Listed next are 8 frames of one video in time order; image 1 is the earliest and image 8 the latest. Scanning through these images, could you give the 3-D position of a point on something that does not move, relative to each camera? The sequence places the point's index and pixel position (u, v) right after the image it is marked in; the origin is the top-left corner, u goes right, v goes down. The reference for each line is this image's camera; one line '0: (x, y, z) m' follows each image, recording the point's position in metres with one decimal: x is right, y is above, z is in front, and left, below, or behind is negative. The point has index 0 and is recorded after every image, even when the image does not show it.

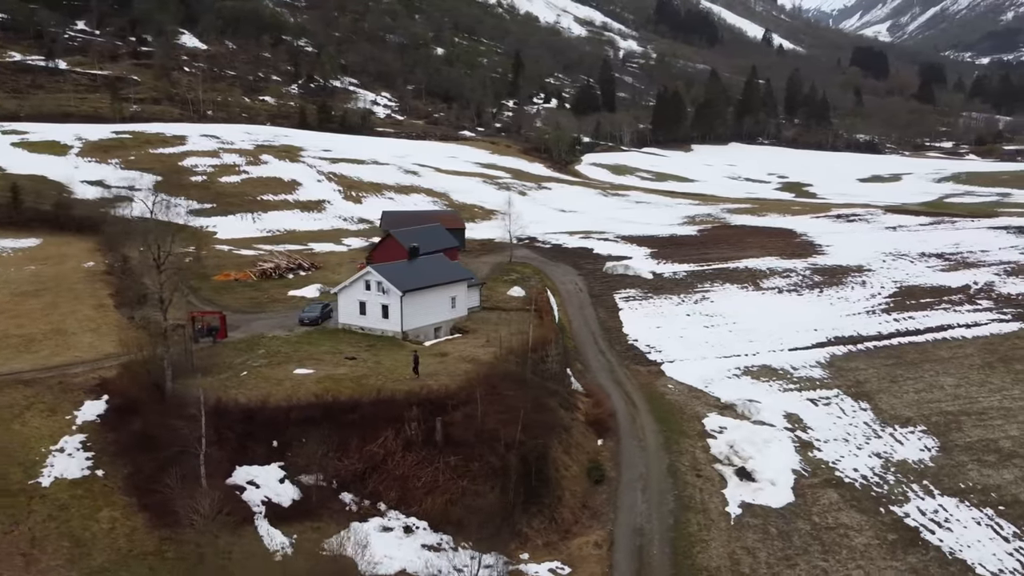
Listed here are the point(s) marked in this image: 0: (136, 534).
0: (-8.1, -5.3, +17.7) m
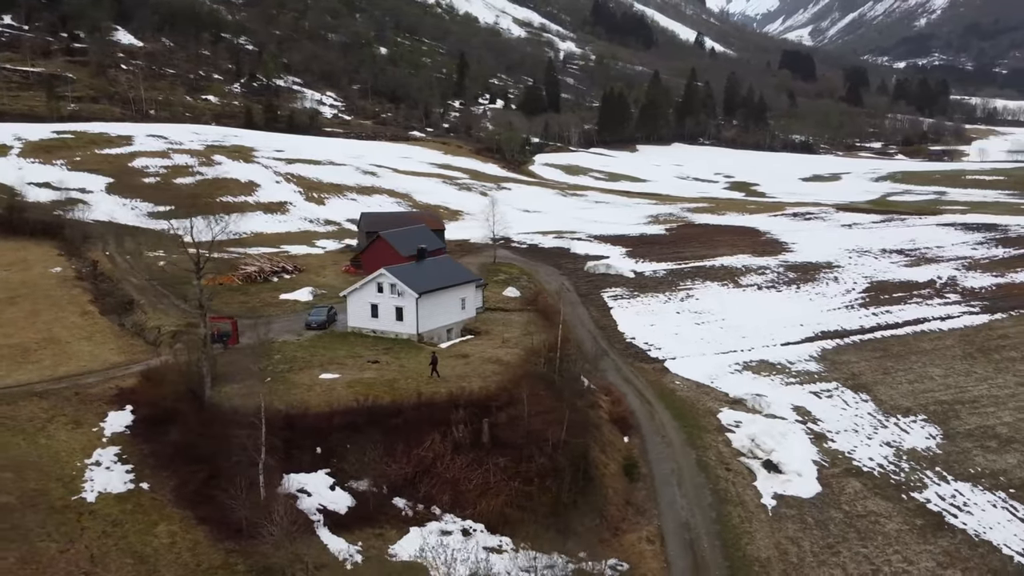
0: (-6.5, -5.4, +17.1) m
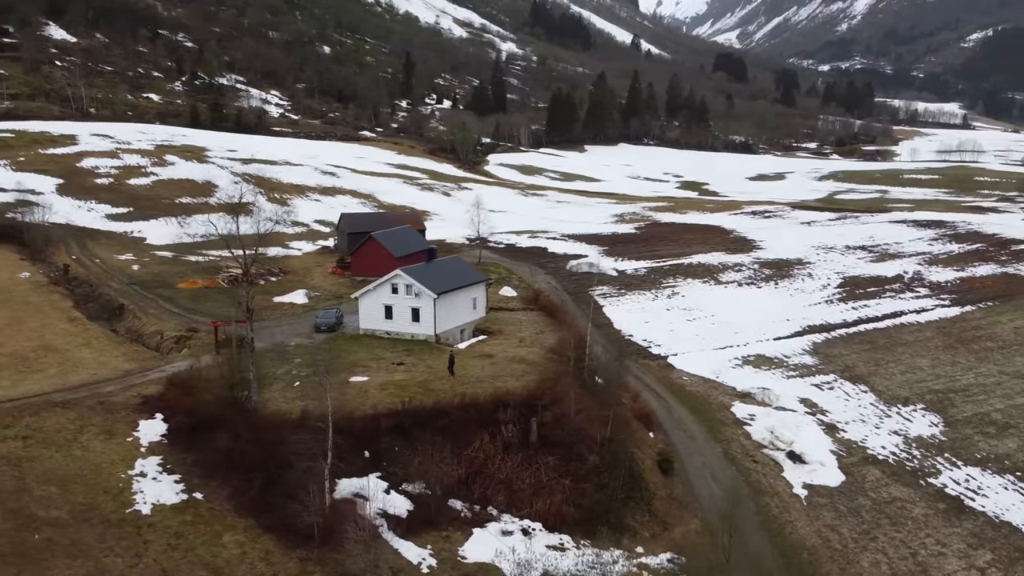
0: (-4.9, -5.5, +16.7) m
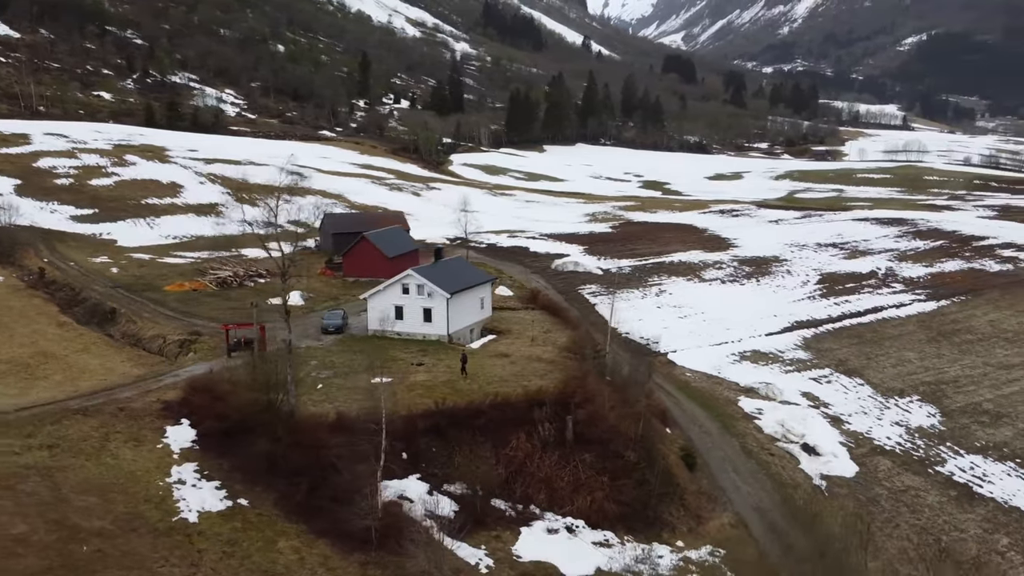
0: (-3.6, -5.5, +16.4) m
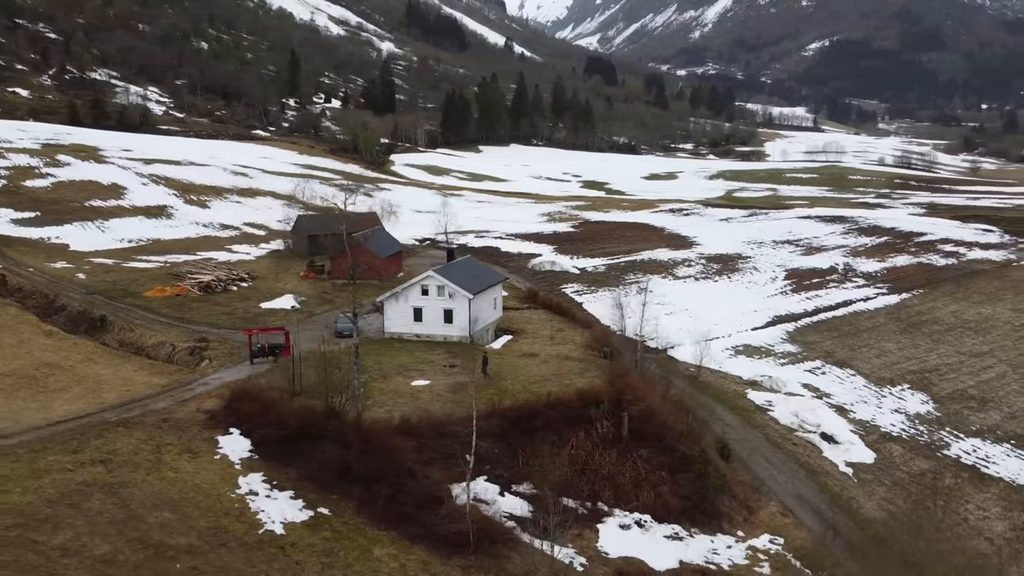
0: (-1.6, -5.5, +16.1) m
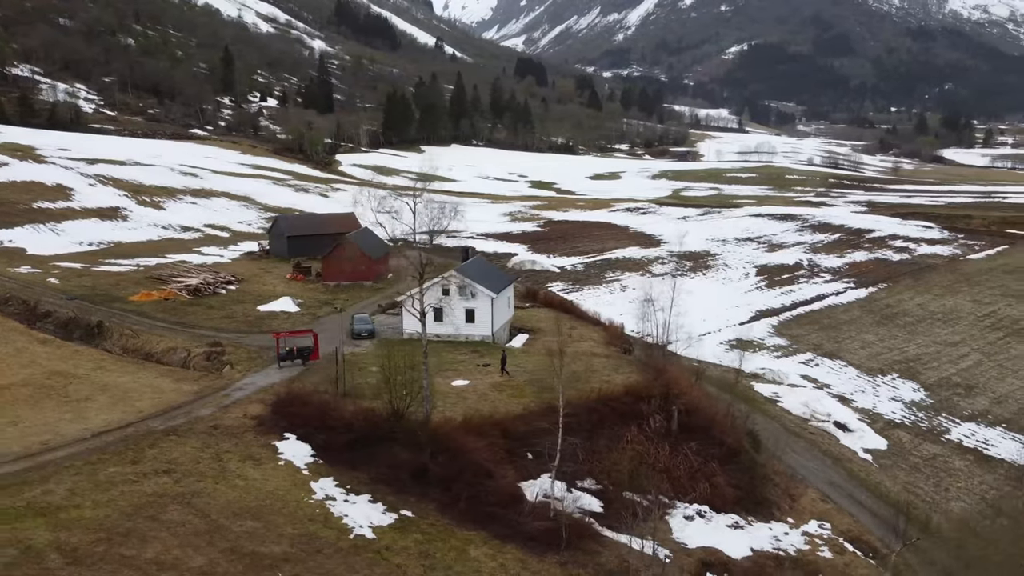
0: (+0.4, -5.4, +16.1) m
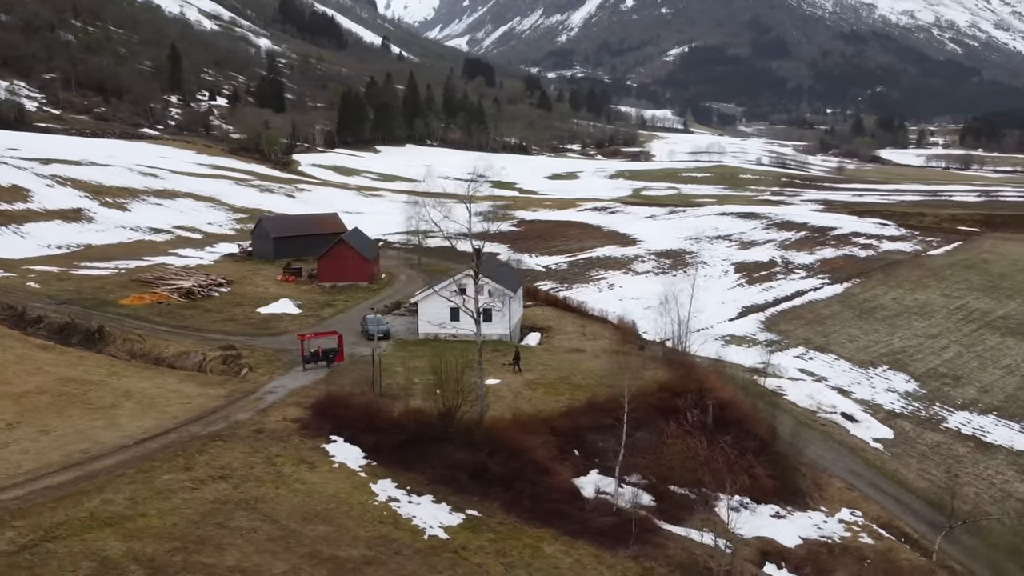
0: (+1.8, -5.4, +16.2) m
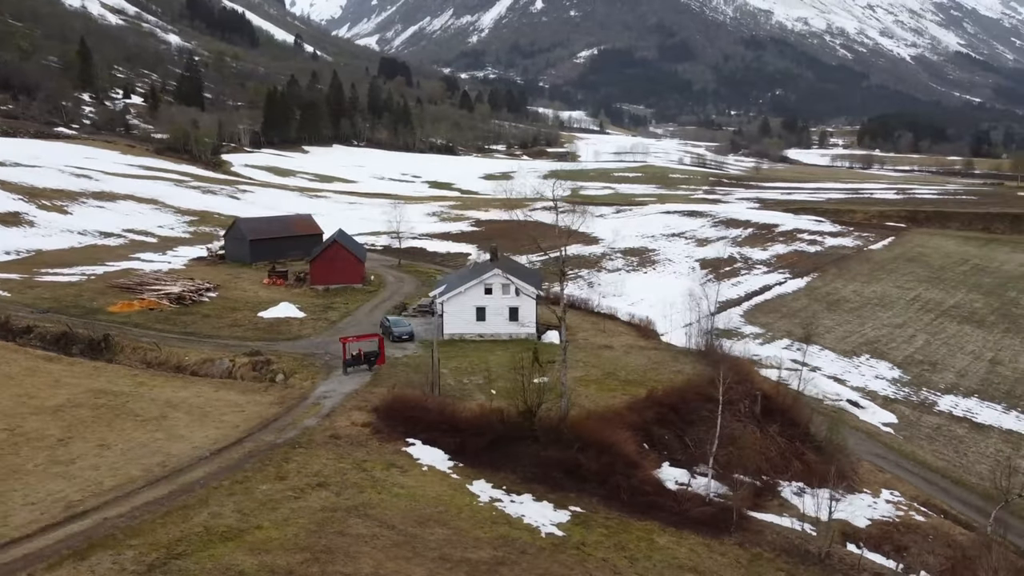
0: (+4.1, -5.3, +16.6) m
